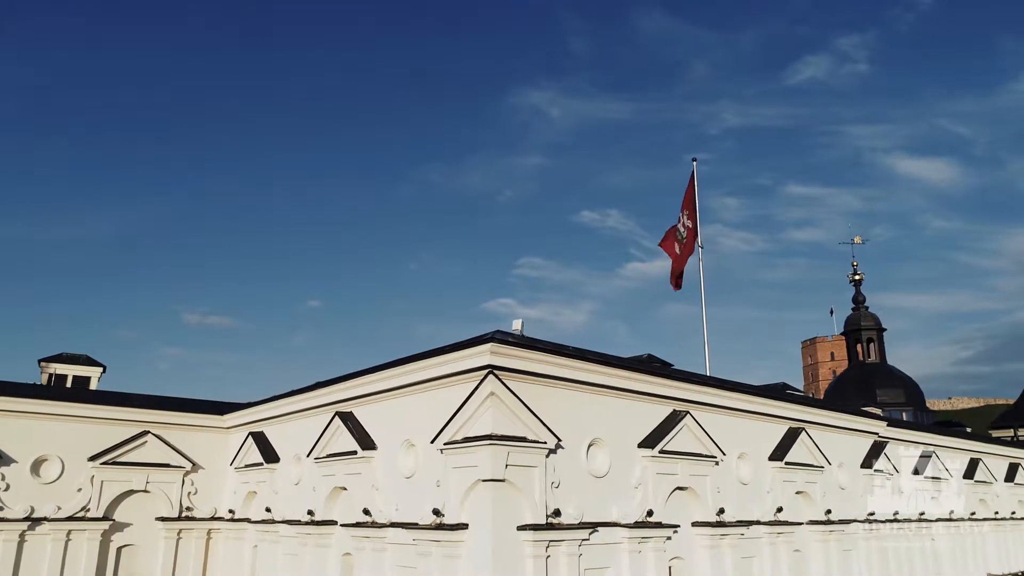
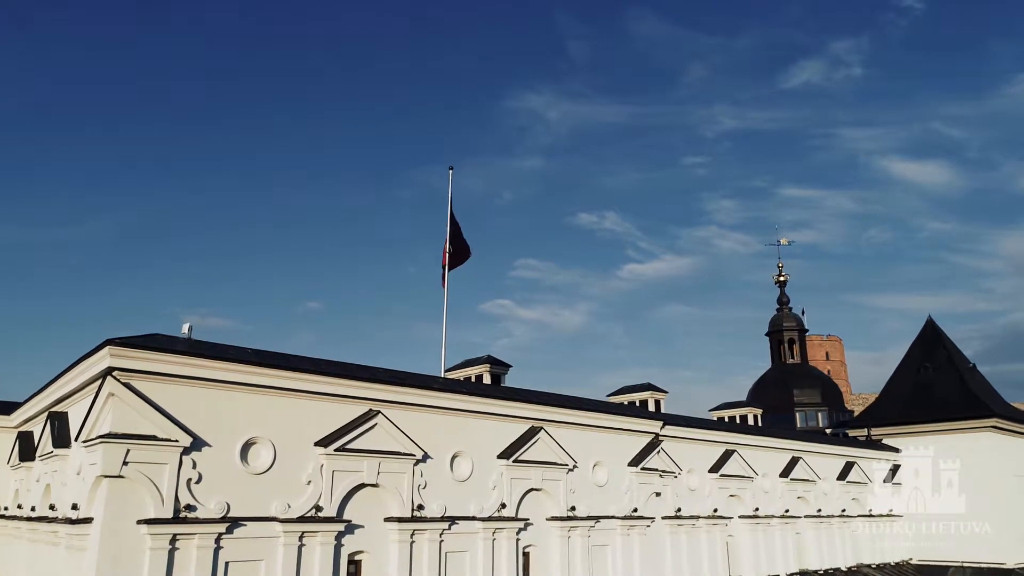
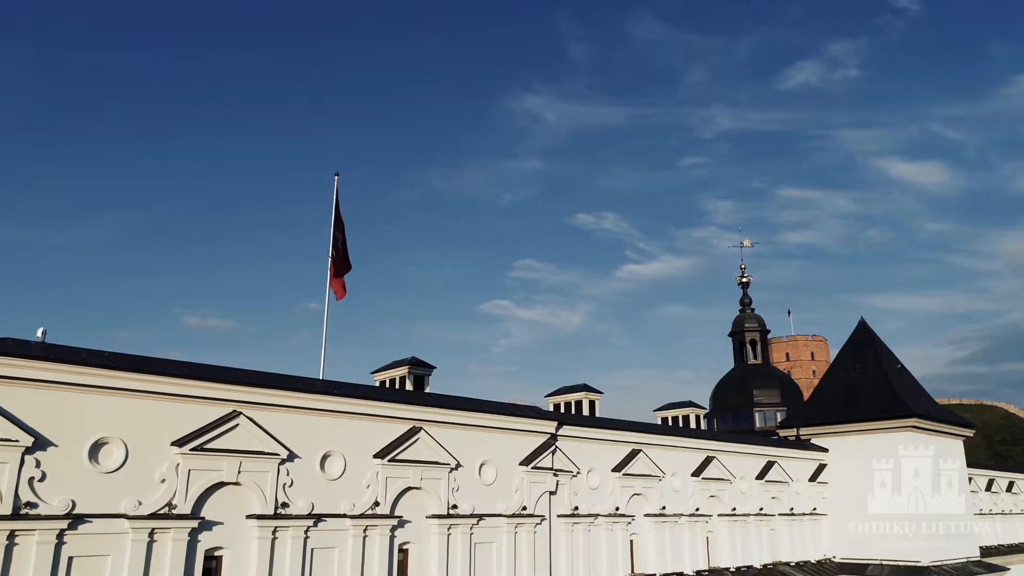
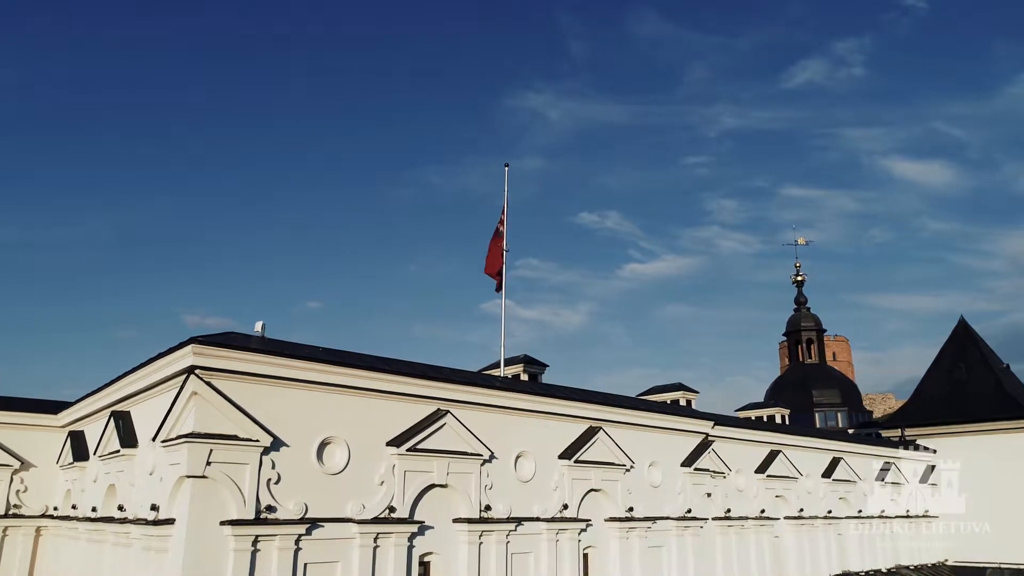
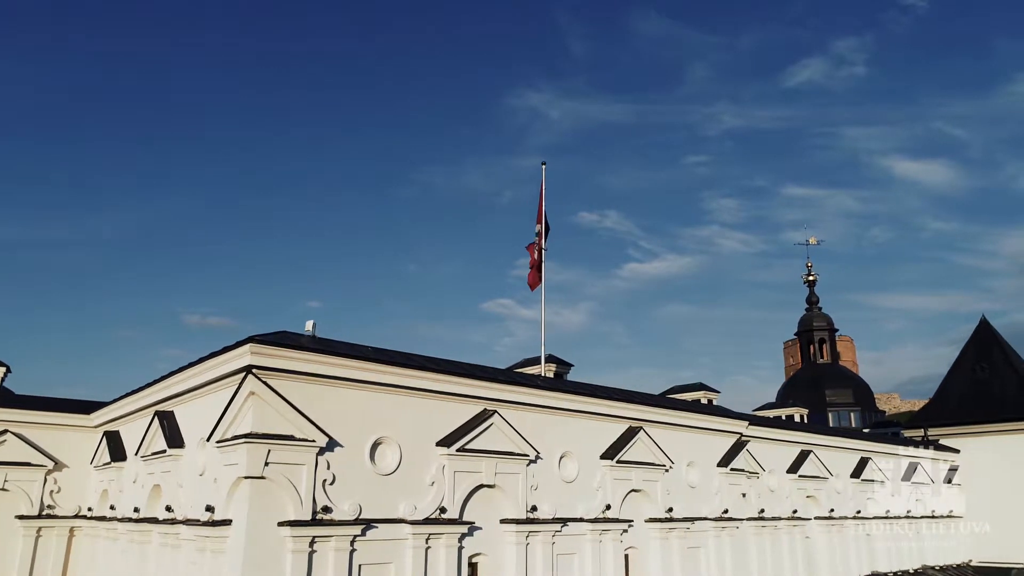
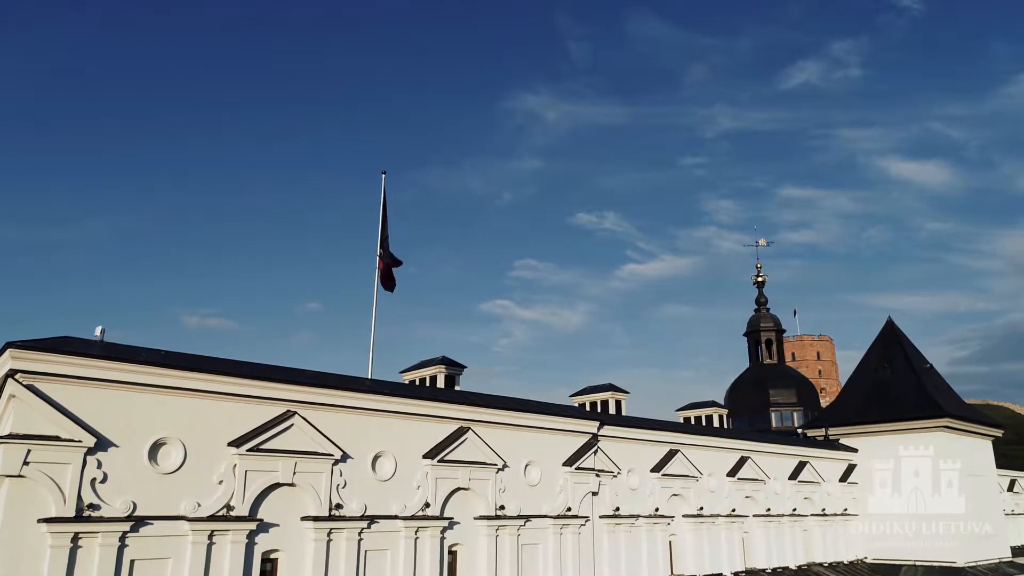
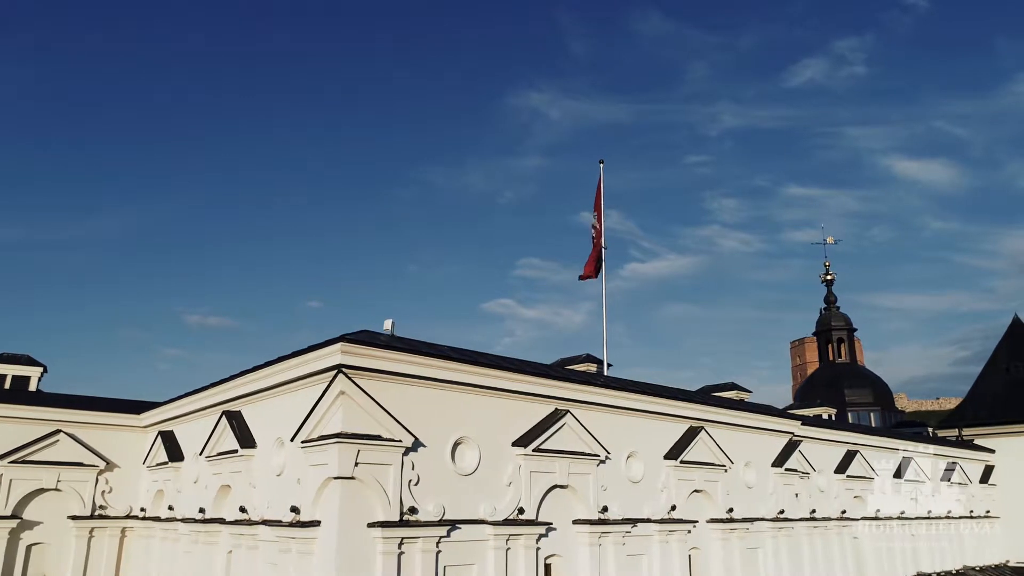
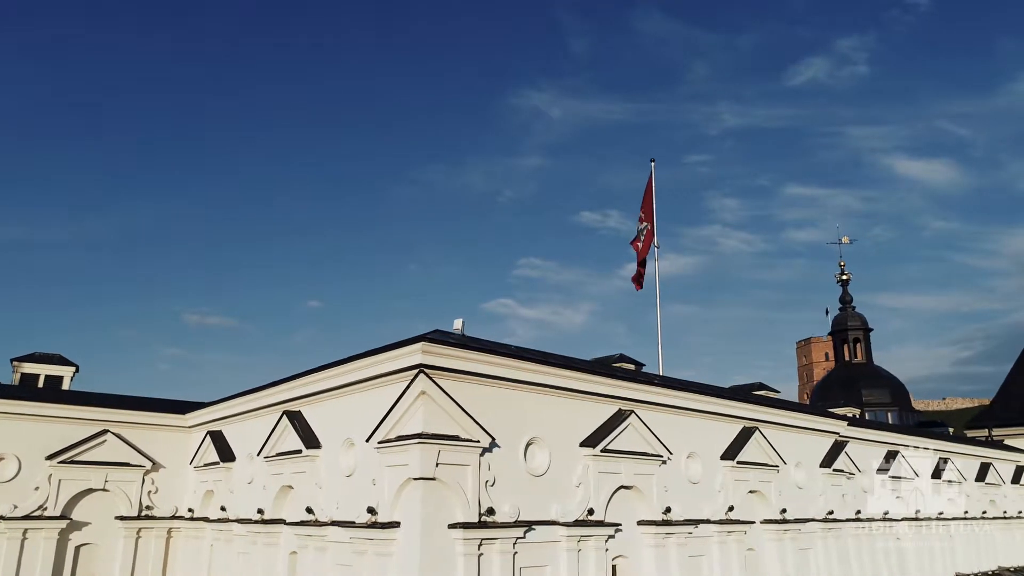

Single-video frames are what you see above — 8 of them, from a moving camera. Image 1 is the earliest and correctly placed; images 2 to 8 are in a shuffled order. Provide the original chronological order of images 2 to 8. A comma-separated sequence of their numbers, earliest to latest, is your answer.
8, 7, 5, 4, 2, 6, 3
